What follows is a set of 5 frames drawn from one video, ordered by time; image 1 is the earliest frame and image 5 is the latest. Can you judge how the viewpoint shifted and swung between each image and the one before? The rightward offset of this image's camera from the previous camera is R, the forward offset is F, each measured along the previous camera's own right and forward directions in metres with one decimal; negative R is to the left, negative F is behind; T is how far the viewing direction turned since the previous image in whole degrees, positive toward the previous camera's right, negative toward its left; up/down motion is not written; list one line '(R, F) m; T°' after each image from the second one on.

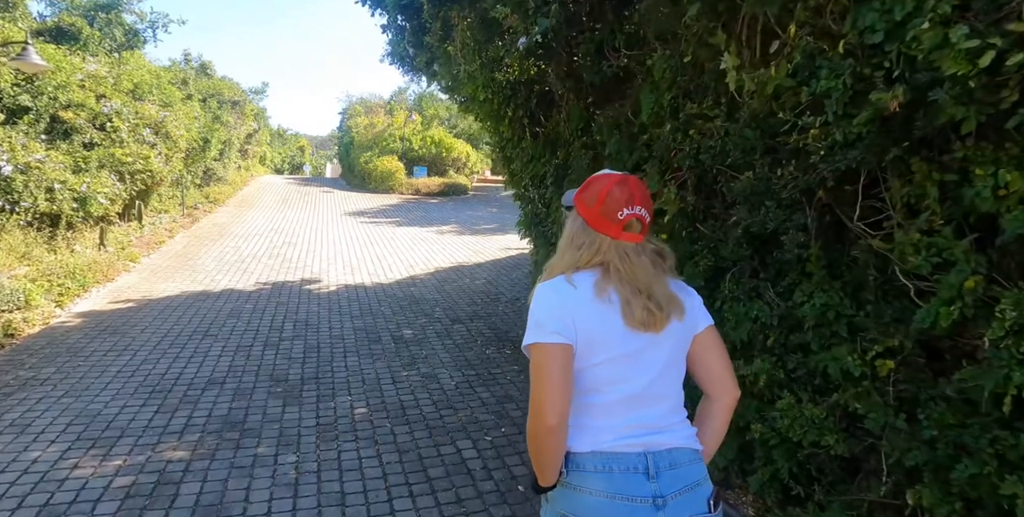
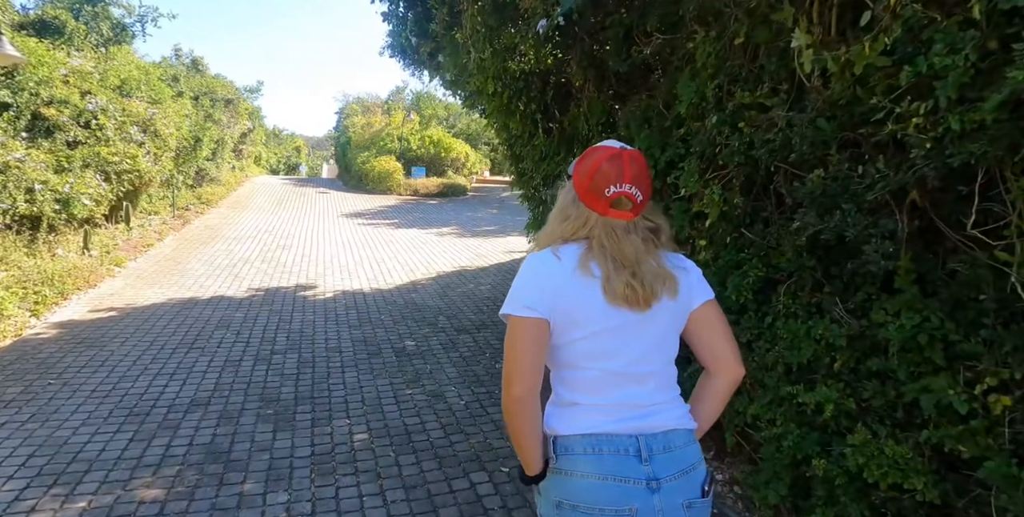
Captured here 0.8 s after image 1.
(-0.1, +0.4) m; 0°
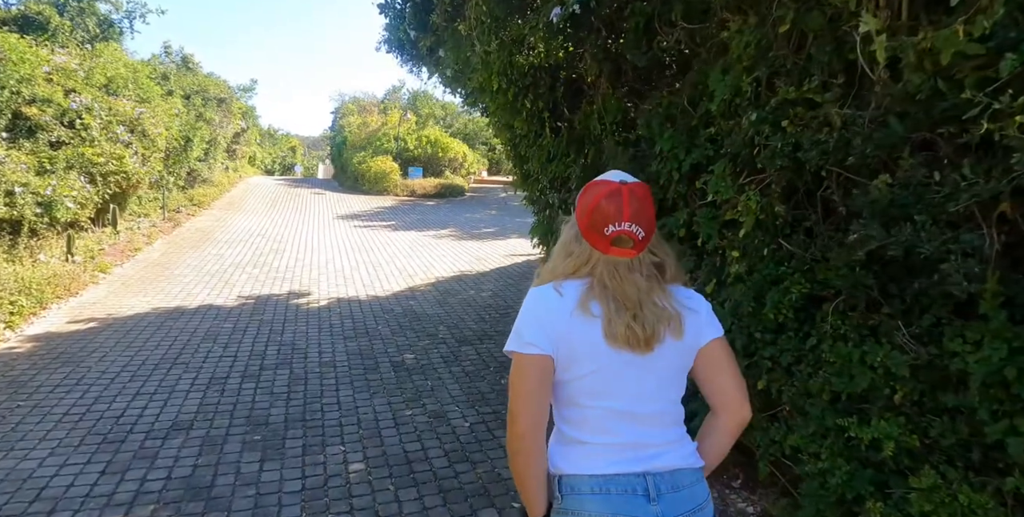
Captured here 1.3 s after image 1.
(-0.1, +0.3) m; 0°
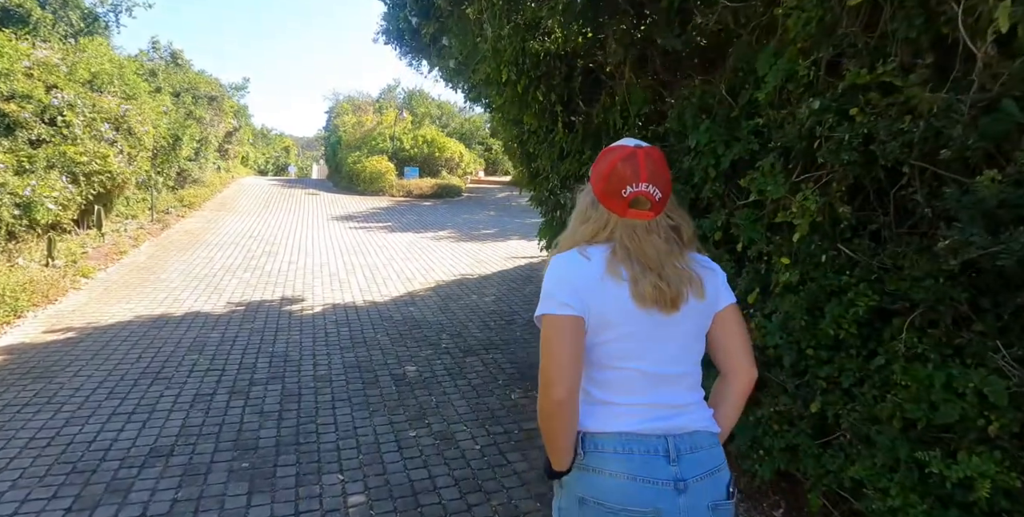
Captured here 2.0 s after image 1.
(-0.1, +0.4) m; +1°
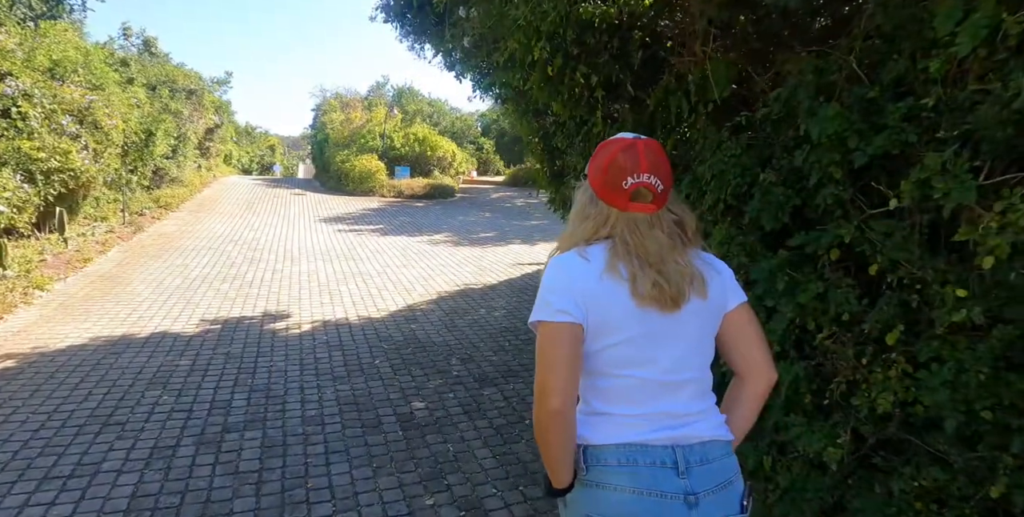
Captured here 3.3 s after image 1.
(-0.3, +0.8) m; +1°
